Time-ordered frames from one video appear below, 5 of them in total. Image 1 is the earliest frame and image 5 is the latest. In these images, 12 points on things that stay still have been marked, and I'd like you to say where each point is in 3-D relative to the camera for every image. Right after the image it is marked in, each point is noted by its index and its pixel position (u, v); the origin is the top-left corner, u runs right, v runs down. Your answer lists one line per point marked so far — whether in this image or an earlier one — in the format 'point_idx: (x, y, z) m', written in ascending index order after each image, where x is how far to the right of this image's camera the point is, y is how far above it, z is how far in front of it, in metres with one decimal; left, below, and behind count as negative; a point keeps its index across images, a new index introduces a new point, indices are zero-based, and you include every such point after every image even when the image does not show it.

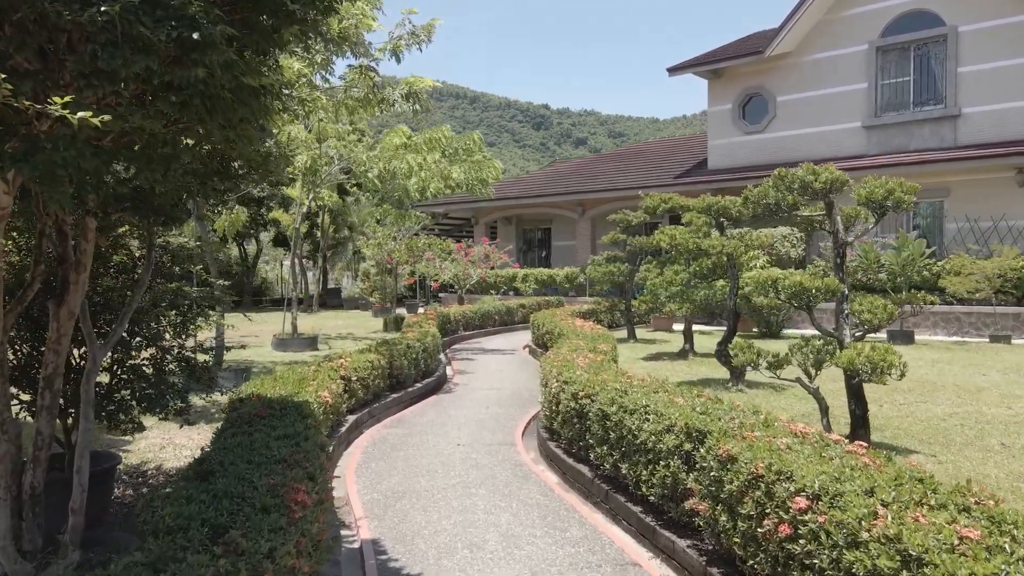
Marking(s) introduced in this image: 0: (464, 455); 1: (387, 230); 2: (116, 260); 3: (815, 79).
0: (-0.4, -1.5, +5.9) m
1: (-3.7, +1.7, +19.4) m
2: (-2.6, +0.2, +4.3) m
3: (+8.5, +5.9, +18.6) m
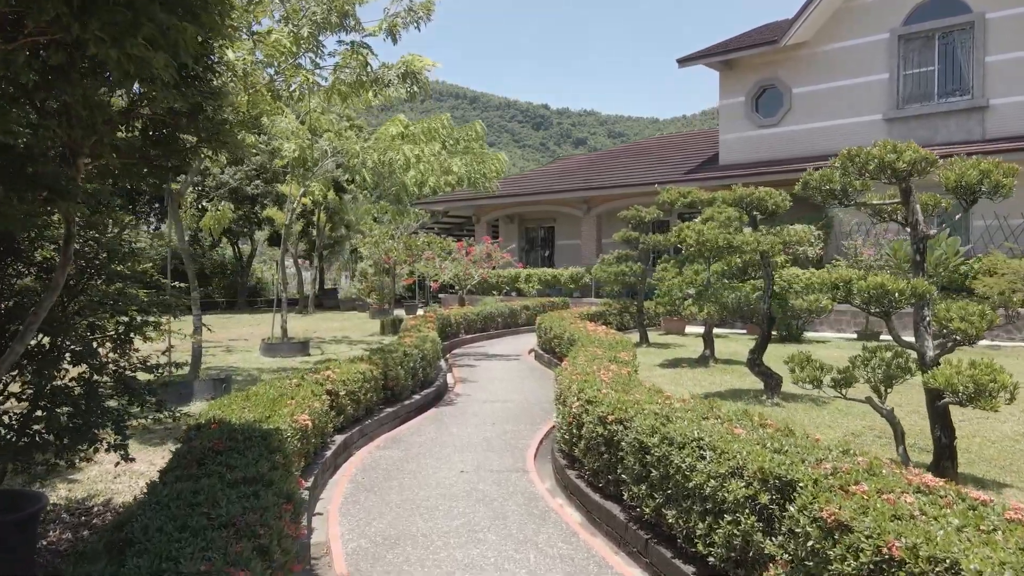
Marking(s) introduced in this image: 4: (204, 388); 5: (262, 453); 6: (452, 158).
0: (-0.3, -1.5, +5.1) m
1: (-3.6, +1.7, +18.6) m
2: (-2.5, +0.2, +3.5) m
3: (+8.6, +5.9, +17.8) m
4: (-3.7, -1.2, +8.0) m
5: (-1.3, -0.9, +3.5) m
6: (-1.1, +2.5, +12.3) m
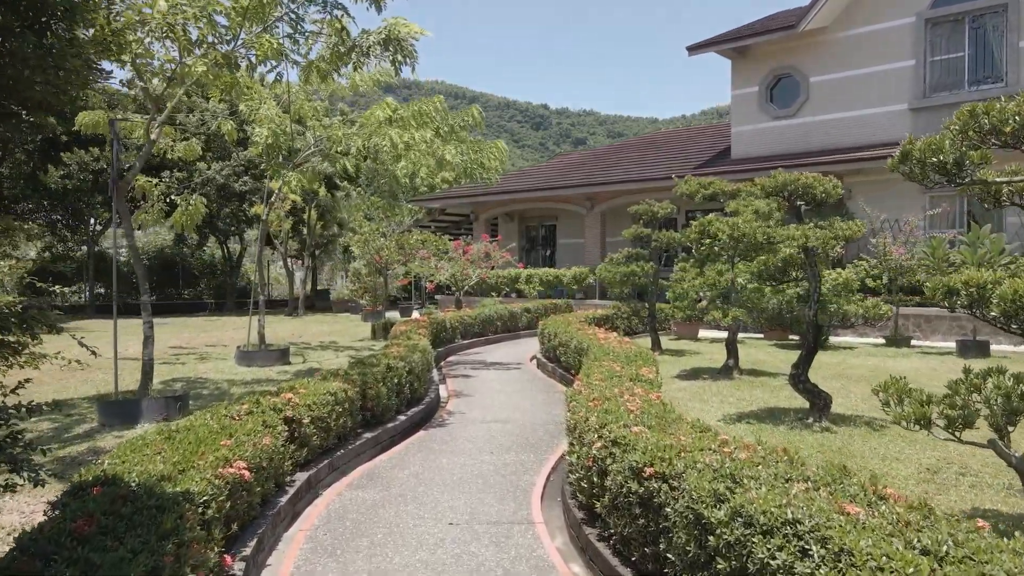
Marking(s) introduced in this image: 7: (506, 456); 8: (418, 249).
0: (-0.3, -1.6, +4.0) m
1: (-3.6, +1.6, +17.5) m
2: (-2.5, +0.1, +2.4) m
3: (+8.6, +5.8, +16.7) m
4: (-3.7, -1.2, +6.8) m
5: (-1.3, -0.9, +2.4) m
6: (-1.1, +2.4, +11.2) m
7: (-0.1, -1.5, +5.9) m
8: (-2.5, +1.0, +17.4) m
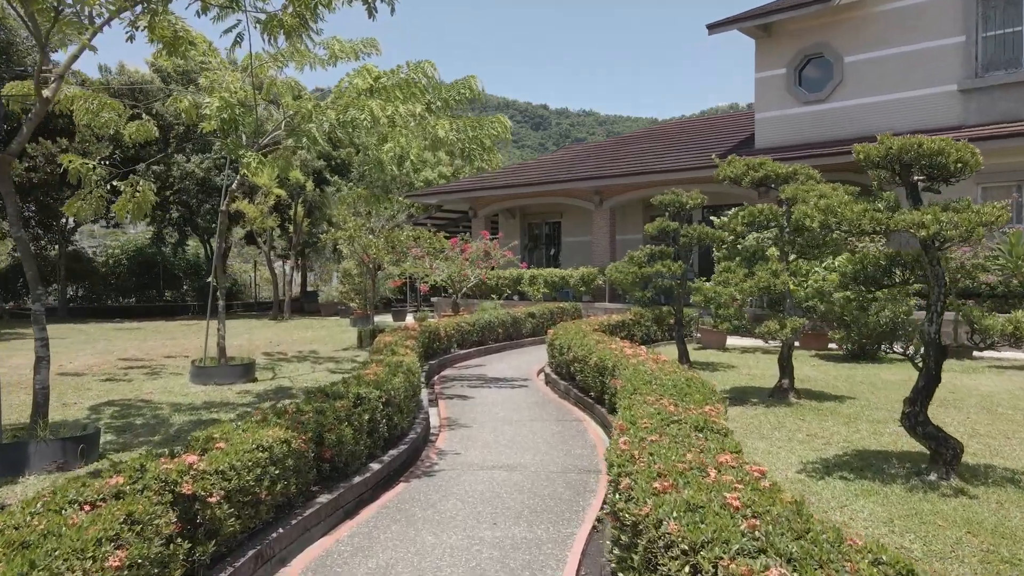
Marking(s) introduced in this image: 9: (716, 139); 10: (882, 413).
0: (-0.3, -1.6, +2.3) m
1: (-3.5, +1.6, +15.8) m
2: (-2.4, +0.1, +0.7) m
3: (+8.7, +5.8, +15.0) m
4: (-3.6, -1.3, +5.1) m
5: (-1.2, -0.9, +0.7) m
6: (-1.0, +2.4, +9.5) m
7: (0.0, -1.5, +4.2) m
8: (-2.4, +1.0, +15.7) m
9: (+5.7, +4.2, +18.7) m
10: (+3.8, -1.3, +6.8) m
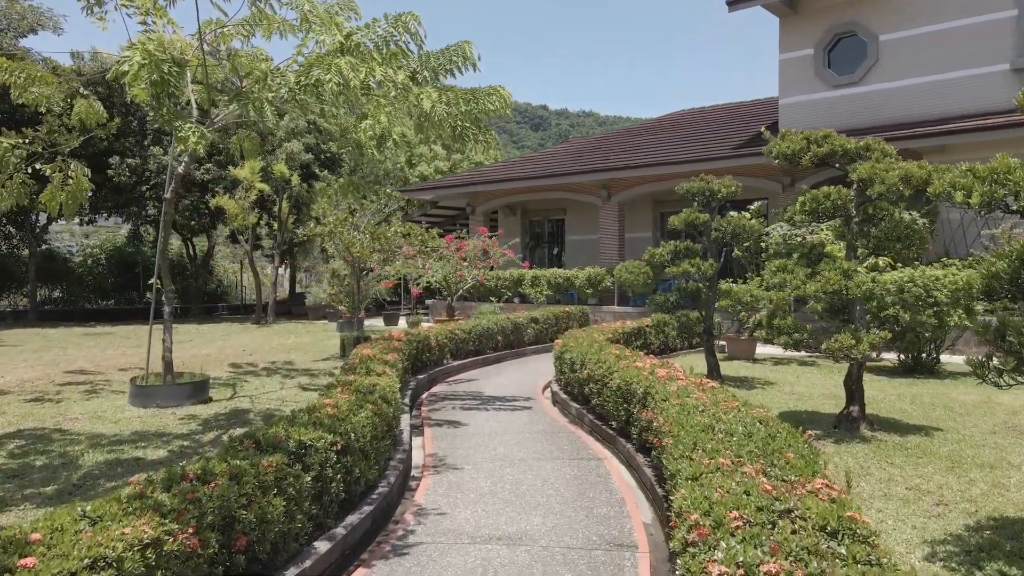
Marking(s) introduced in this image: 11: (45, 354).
0: (-0.2, -1.6, +0.8) m
1: (-3.5, +1.6, +14.2) m
2: (-2.4, +0.1, -0.8) m
3: (+8.7, +5.7, +13.5) m
4: (-3.6, -1.3, +3.6) m
5: (-1.2, -1.0, -0.8) m
6: (-1.0, +2.3, +8.0) m
7: (0.0, -1.6, +2.7) m
8: (-2.4, +0.9, +14.1) m
9: (+5.7, +4.2, +17.2) m
10: (+3.8, -1.3, +5.3) m
11: (-9.0, -1.3, +12.8) m
